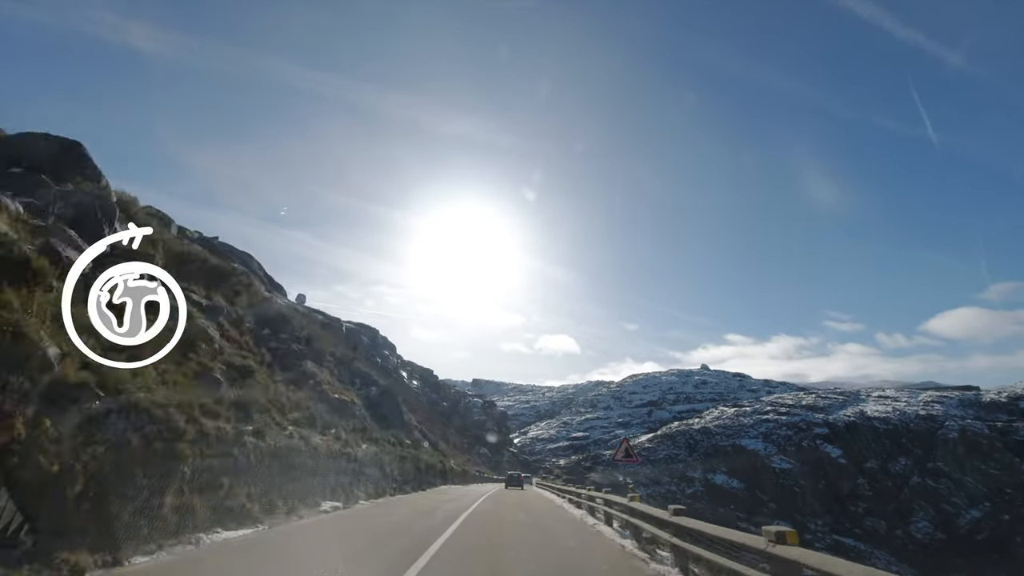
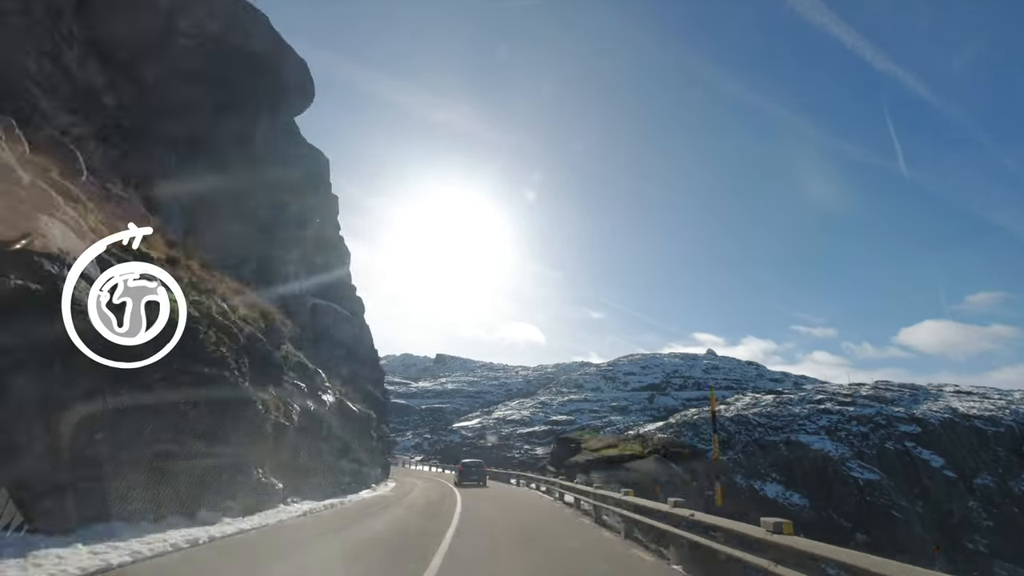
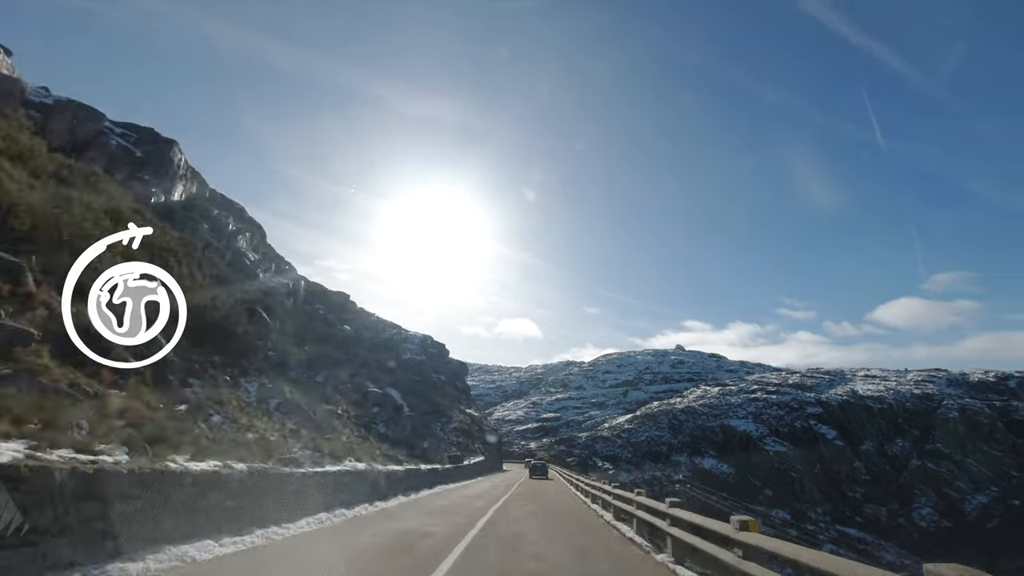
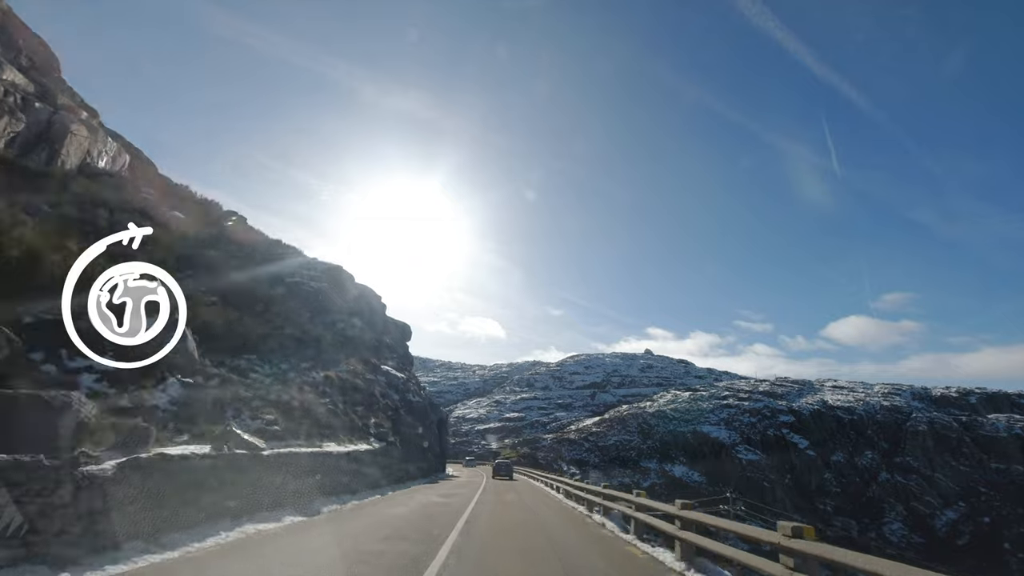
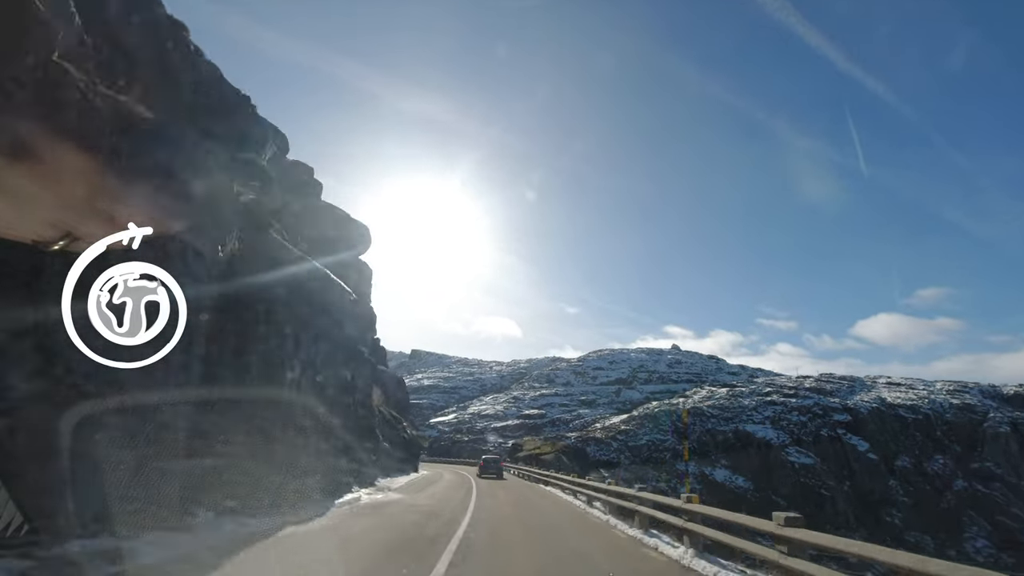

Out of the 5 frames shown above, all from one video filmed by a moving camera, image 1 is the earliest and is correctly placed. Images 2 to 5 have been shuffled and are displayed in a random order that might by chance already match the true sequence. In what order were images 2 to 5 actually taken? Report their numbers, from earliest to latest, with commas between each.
3, 4, 5, 2
